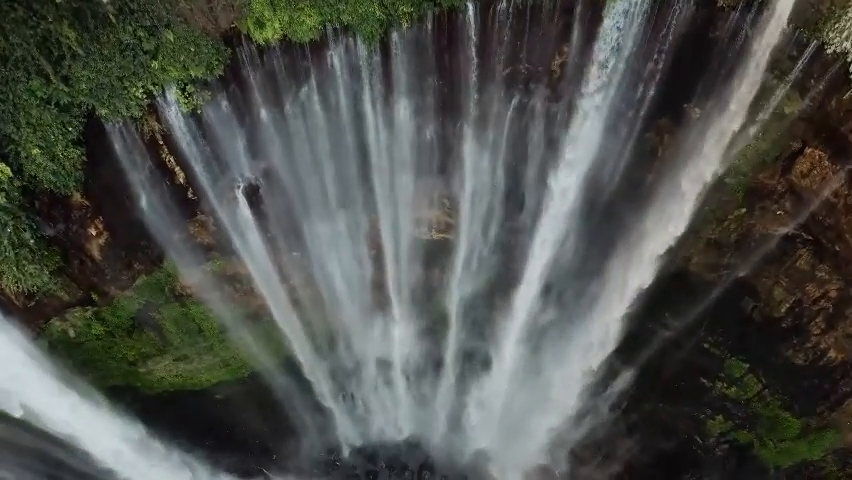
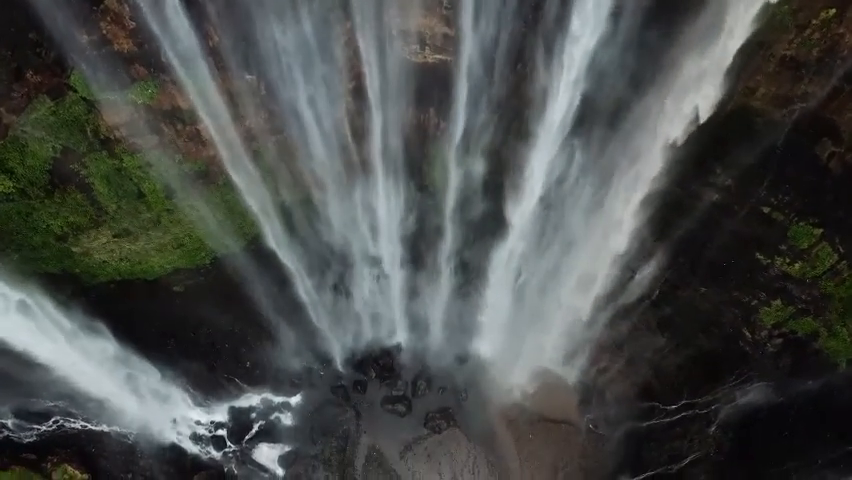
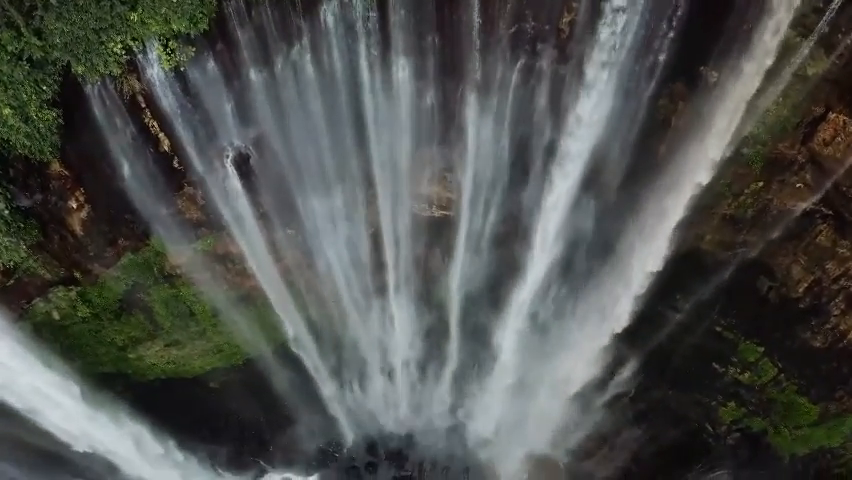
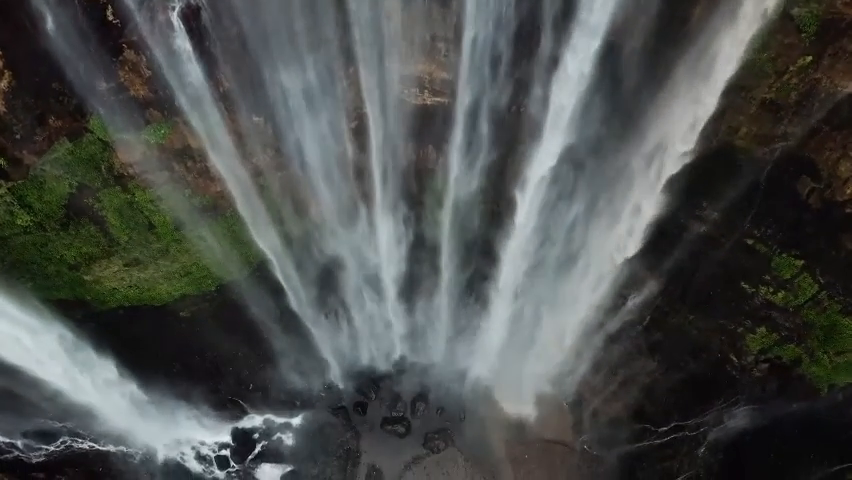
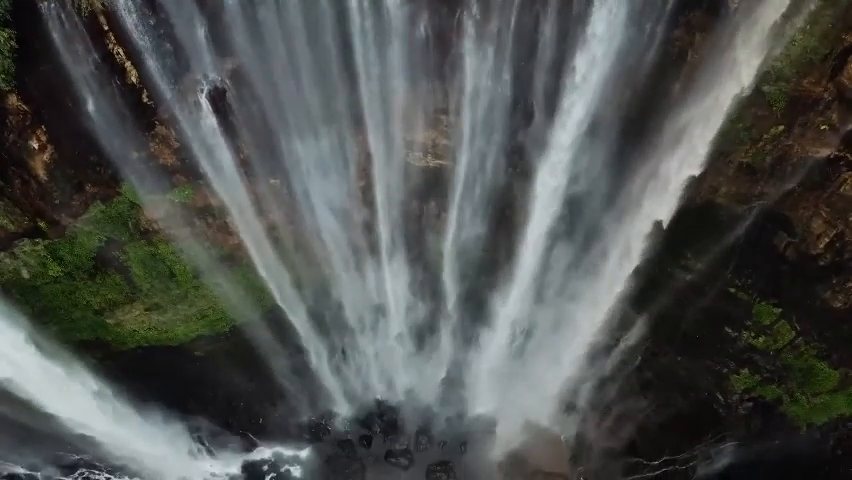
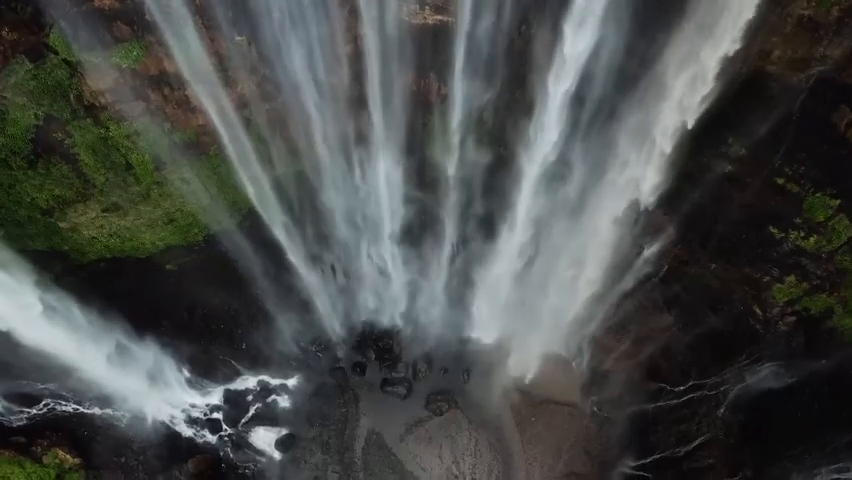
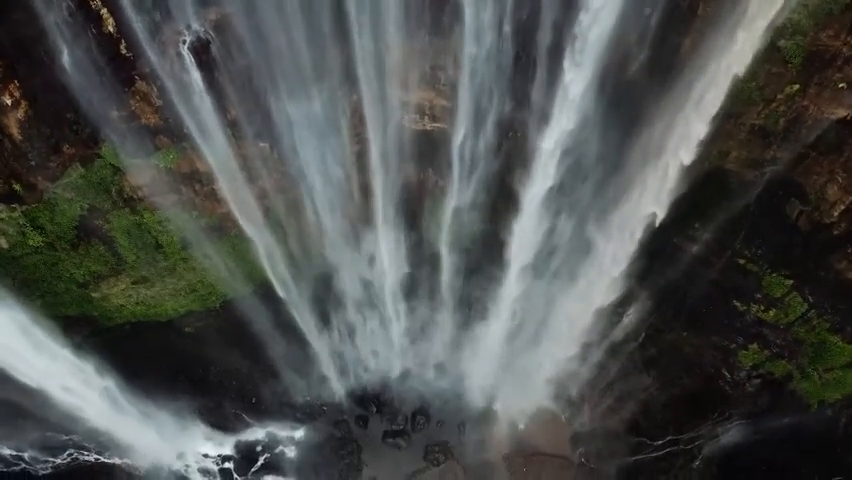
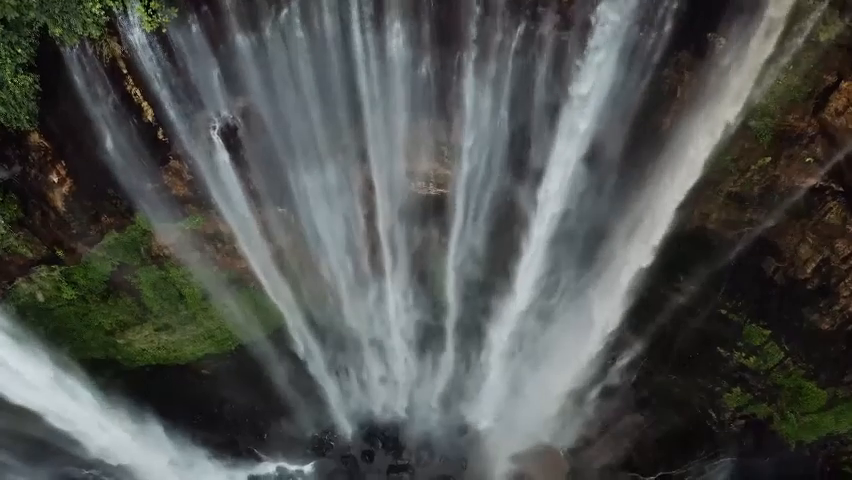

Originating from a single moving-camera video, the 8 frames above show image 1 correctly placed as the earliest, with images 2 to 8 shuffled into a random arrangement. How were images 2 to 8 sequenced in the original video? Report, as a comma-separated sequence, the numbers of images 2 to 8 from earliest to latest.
3, 8, 5, 7, 4, 2, 6
